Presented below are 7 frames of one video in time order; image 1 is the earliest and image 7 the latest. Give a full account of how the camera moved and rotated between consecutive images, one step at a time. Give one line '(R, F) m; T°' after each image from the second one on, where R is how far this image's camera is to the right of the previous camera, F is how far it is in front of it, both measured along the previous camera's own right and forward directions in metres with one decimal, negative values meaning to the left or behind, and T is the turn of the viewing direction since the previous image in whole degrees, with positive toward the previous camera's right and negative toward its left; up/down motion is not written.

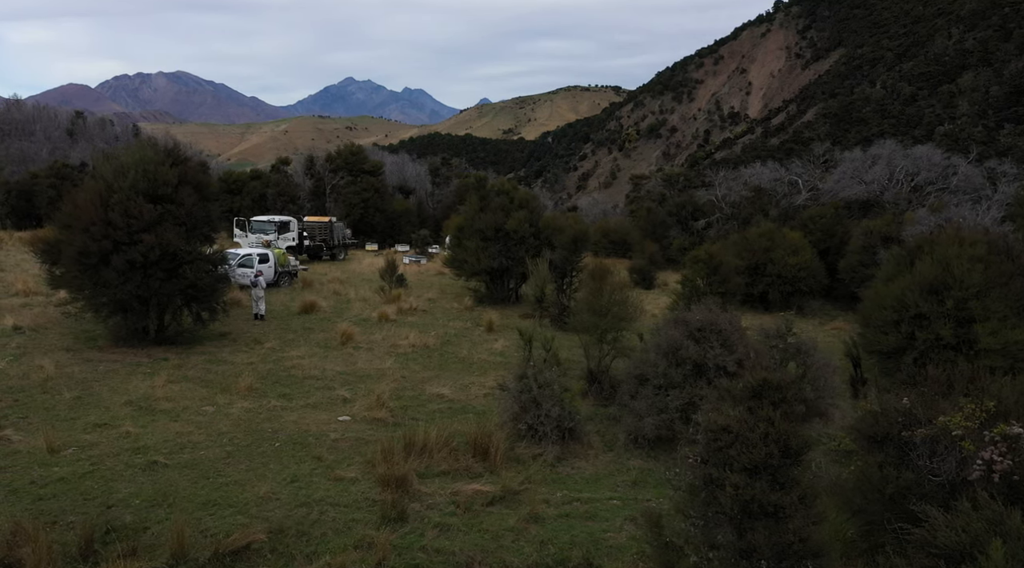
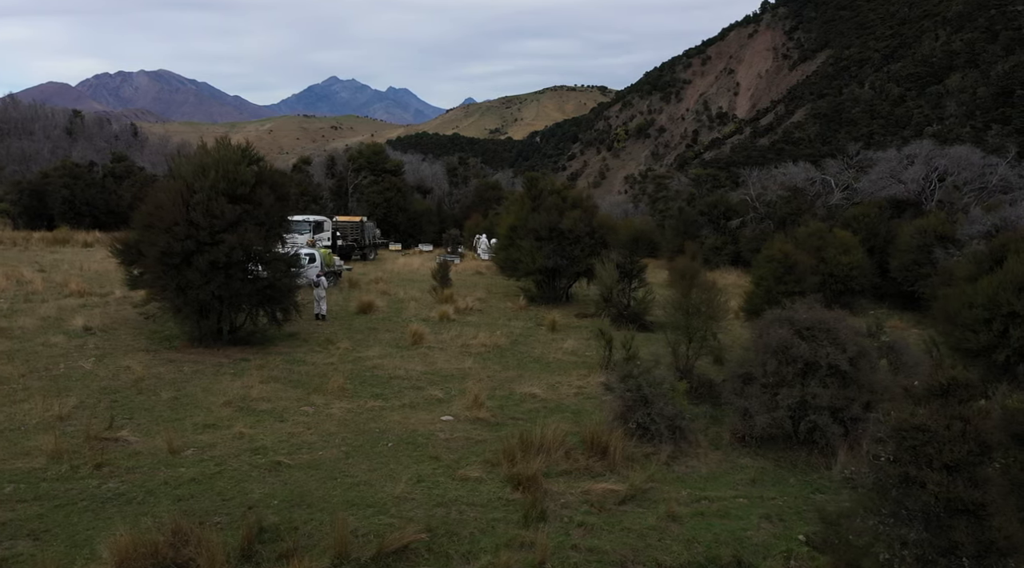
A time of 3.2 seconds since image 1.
(-1.5, 0.0) m; +1°
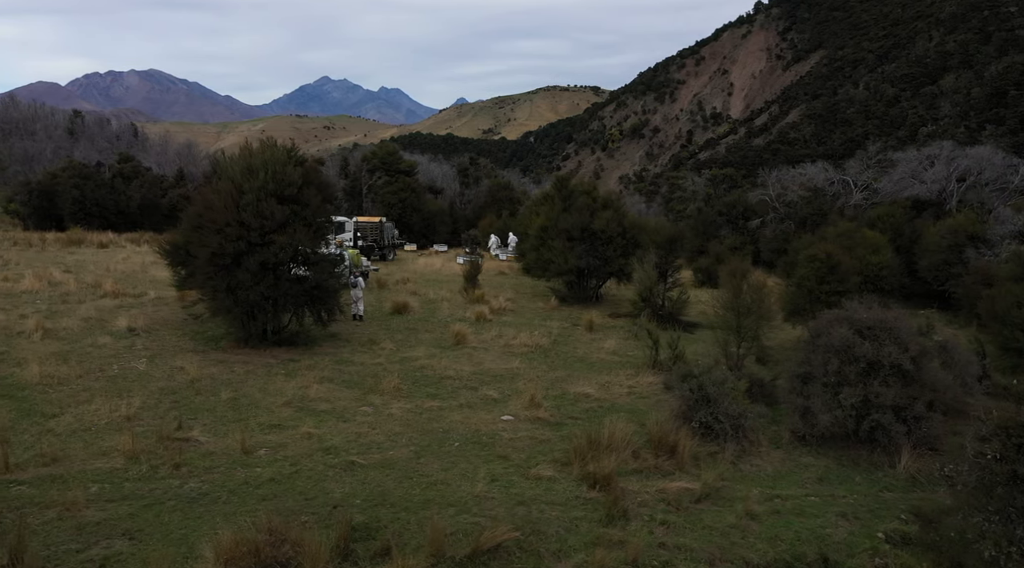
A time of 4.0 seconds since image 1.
(-0.9, -0.1) m; +1°
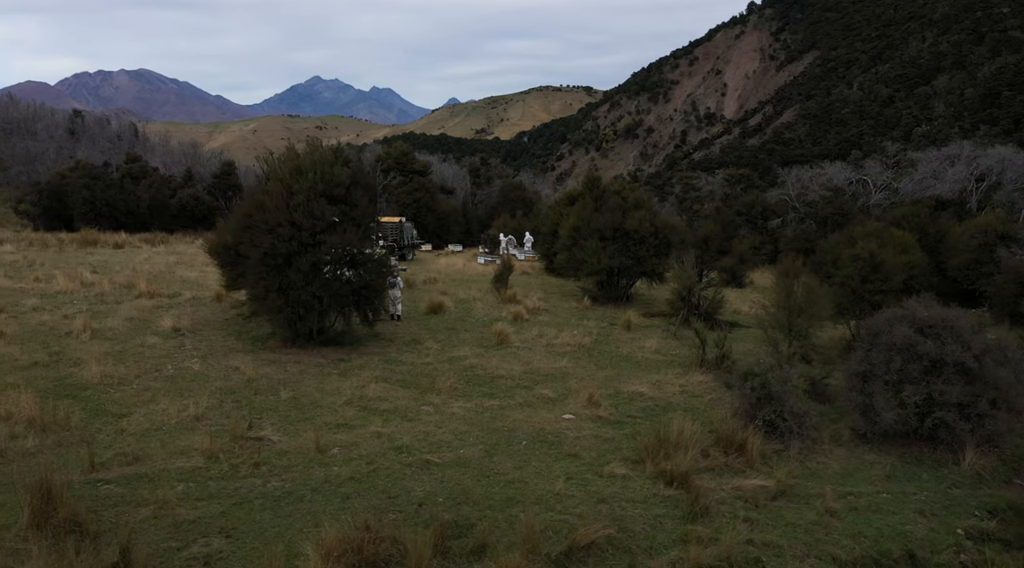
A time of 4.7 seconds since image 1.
(-0.9, -0.1) m; +1°
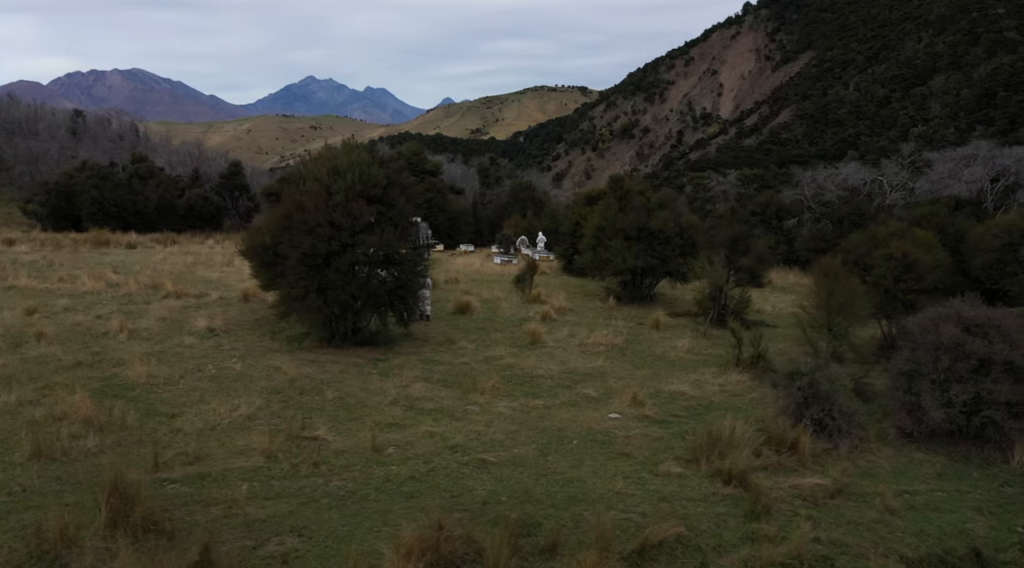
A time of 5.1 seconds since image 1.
(-0.7, 0.0) m; 0°
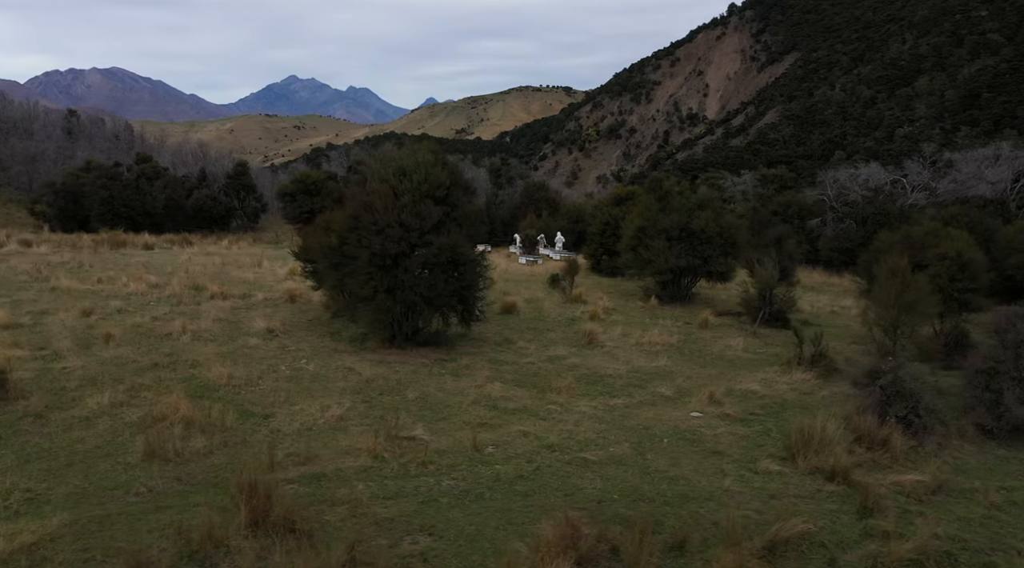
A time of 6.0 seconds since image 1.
(-1.3, 0.0) m; +1°
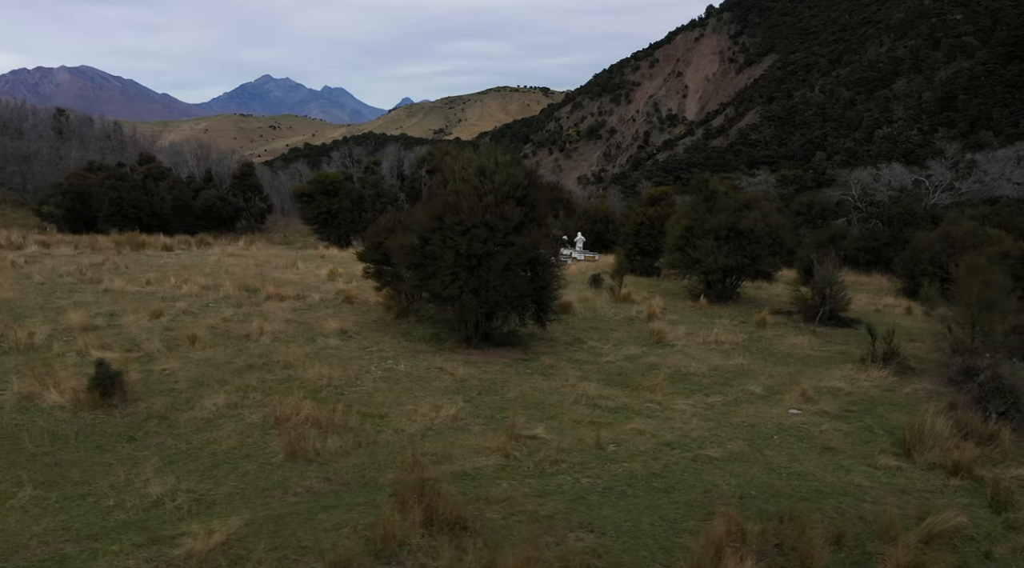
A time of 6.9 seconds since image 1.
(-1.6, 0.0) m; +2°
